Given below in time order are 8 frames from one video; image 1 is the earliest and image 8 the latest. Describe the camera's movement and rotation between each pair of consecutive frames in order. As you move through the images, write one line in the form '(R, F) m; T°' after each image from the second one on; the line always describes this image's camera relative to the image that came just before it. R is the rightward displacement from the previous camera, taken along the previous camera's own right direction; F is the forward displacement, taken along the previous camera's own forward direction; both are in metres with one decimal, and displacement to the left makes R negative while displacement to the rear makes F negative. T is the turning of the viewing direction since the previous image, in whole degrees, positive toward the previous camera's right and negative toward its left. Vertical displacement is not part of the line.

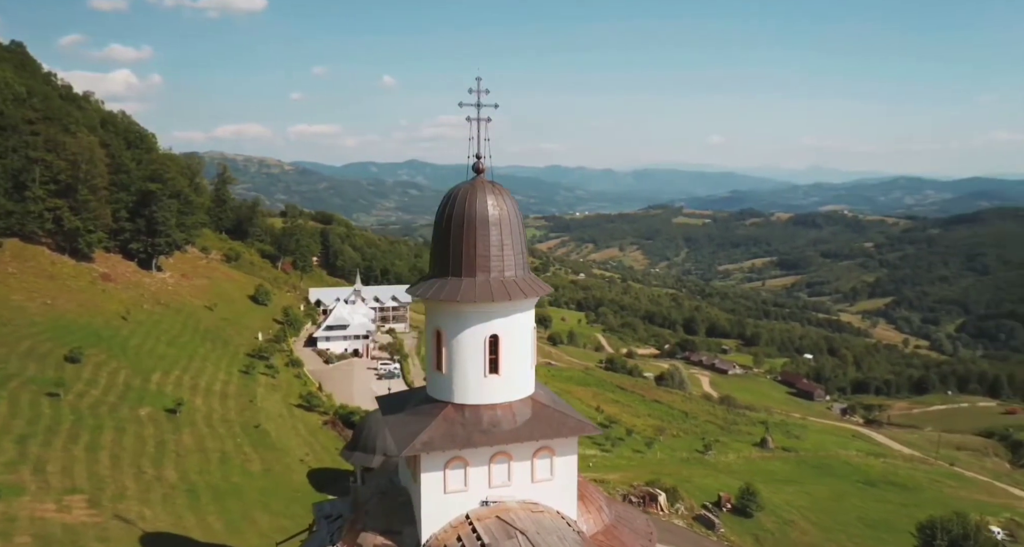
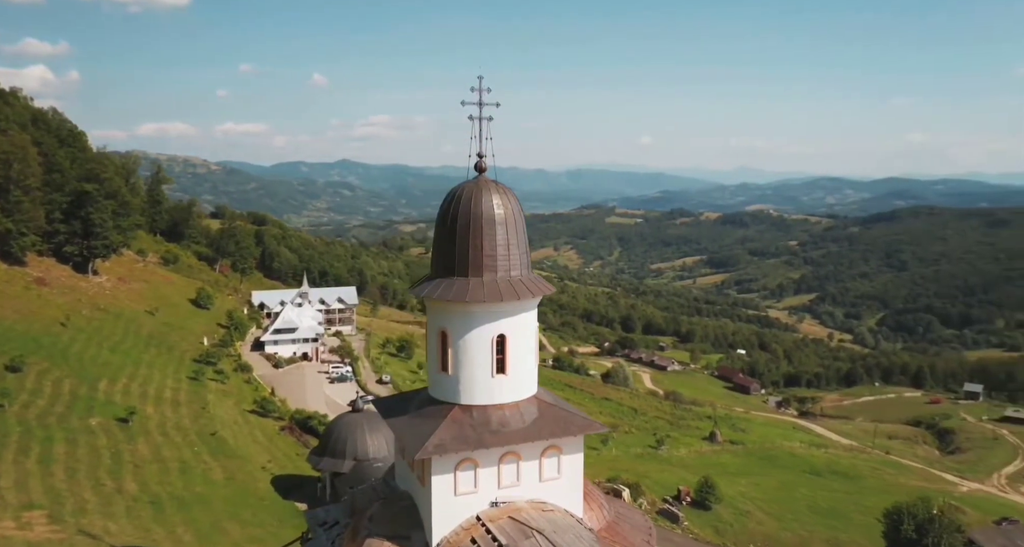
(-1.4, +0.1) m; +5°
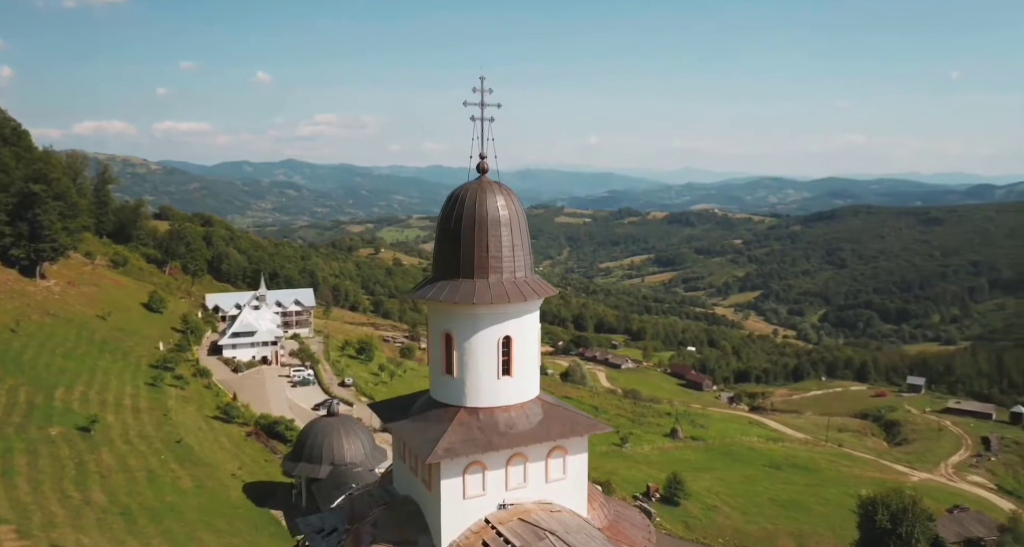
(-1.1, +0.1) m; +4°
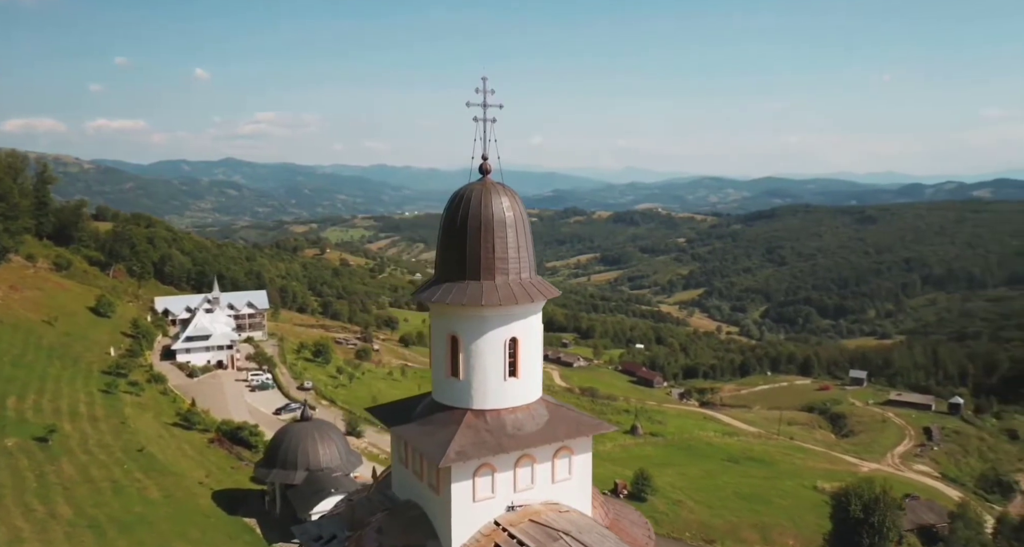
(-1.2, +0.1) m; +4°
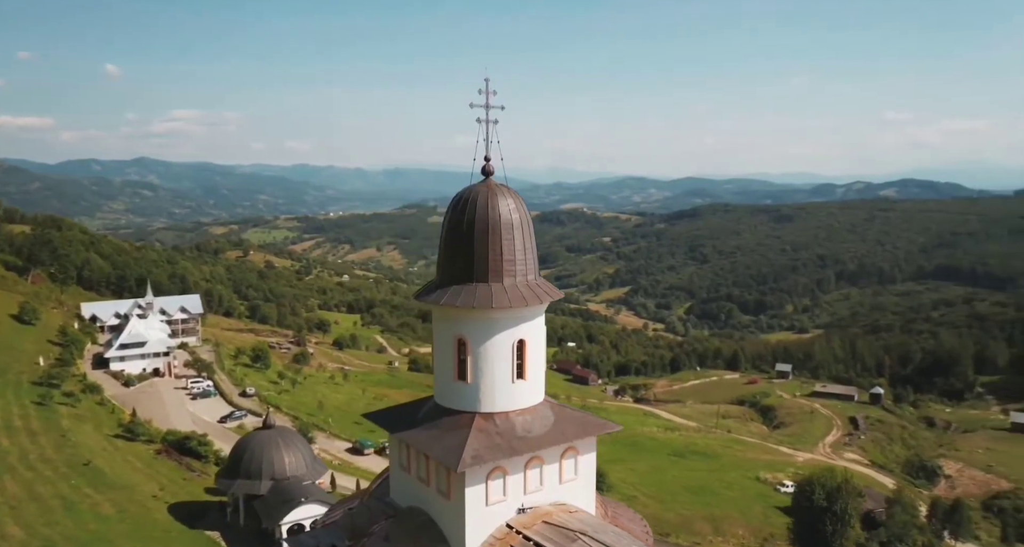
(-1.6, +0.1) m; +5°
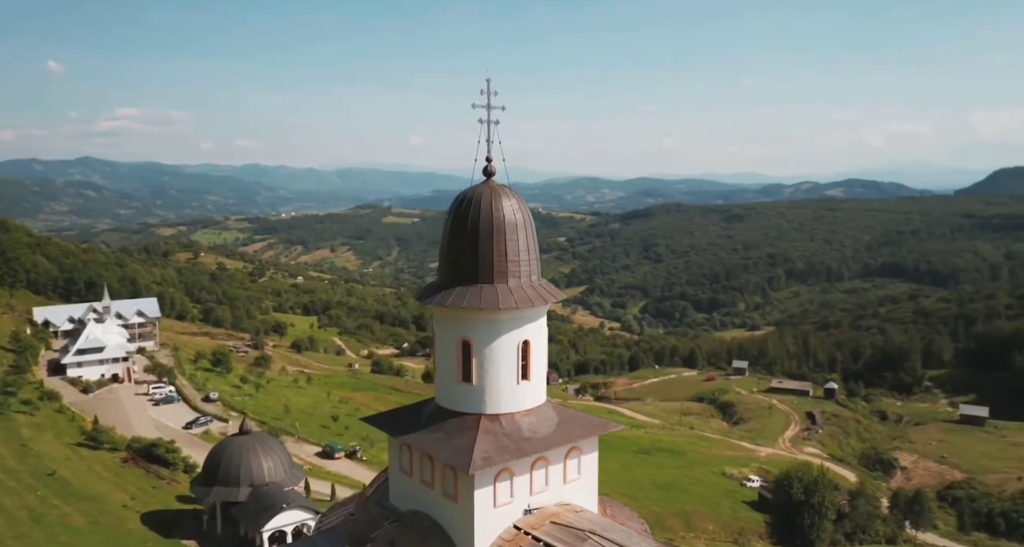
(-1.0, 0.0) m; +3°
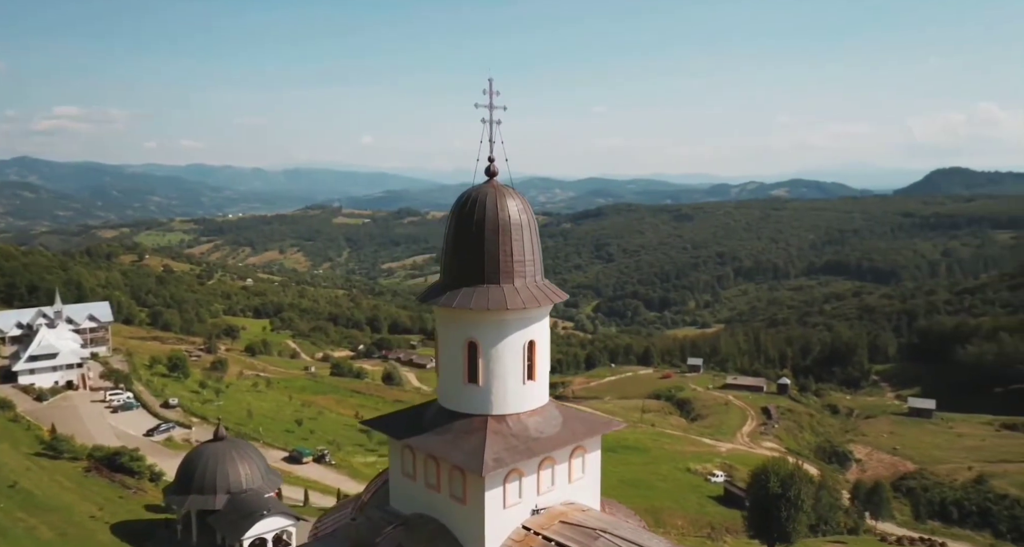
(-1.0, 0.0) m; +3°
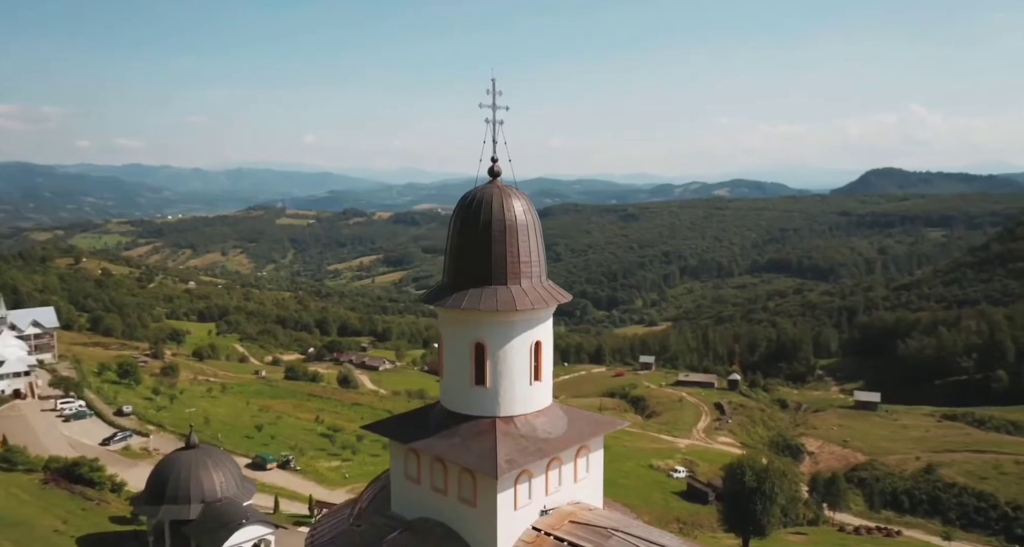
(-1.1, 0.0) m; +4°
